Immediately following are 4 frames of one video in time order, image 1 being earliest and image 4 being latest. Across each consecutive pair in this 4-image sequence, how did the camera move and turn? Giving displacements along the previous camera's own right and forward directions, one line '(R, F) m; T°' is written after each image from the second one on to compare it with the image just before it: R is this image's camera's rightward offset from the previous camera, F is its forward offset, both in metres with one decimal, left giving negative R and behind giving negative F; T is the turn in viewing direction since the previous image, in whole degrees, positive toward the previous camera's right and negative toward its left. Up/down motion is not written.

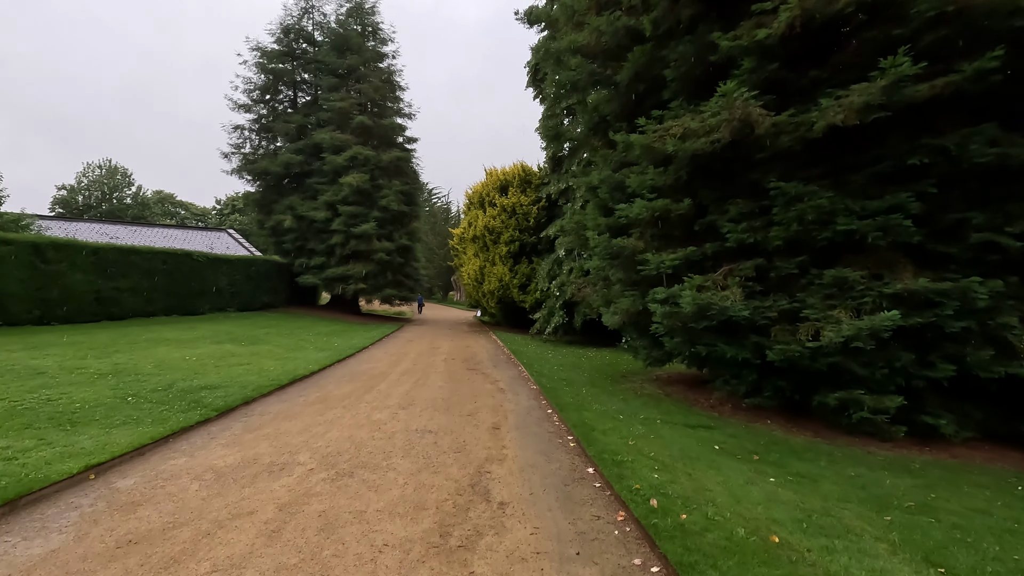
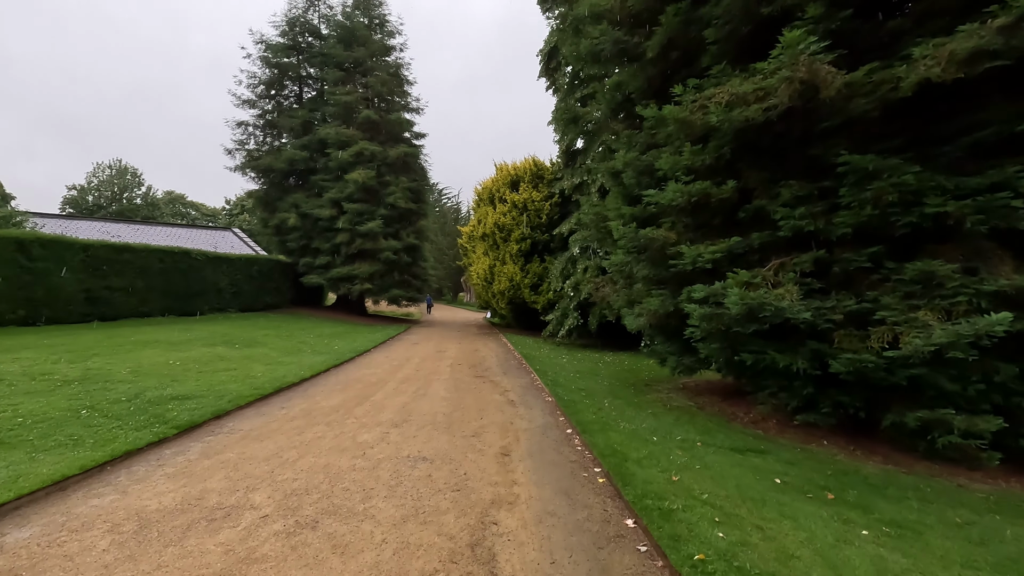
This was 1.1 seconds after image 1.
(0.0, +1.1) m; -1°
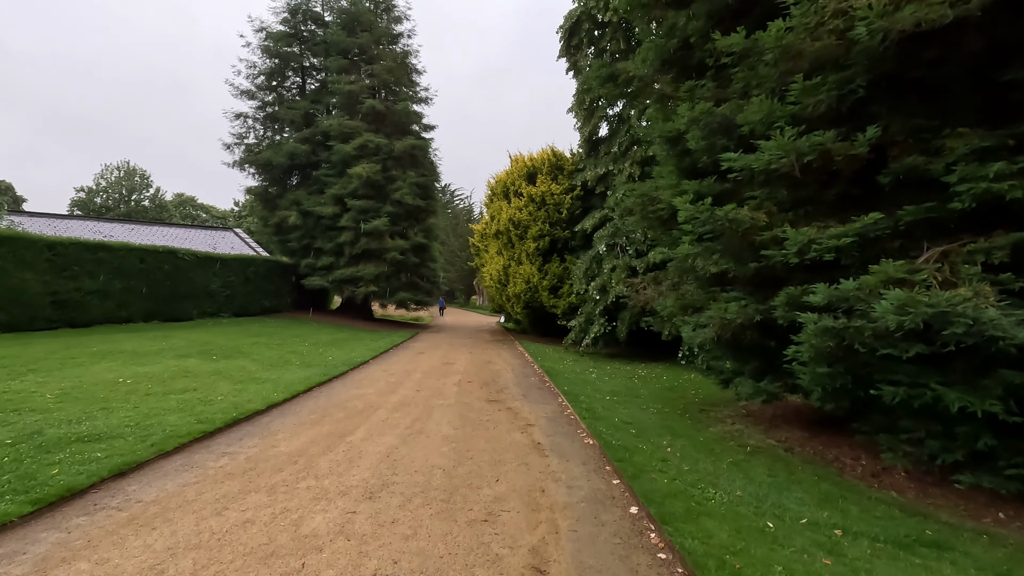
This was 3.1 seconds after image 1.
(-0.1, +2.1) m; -1°
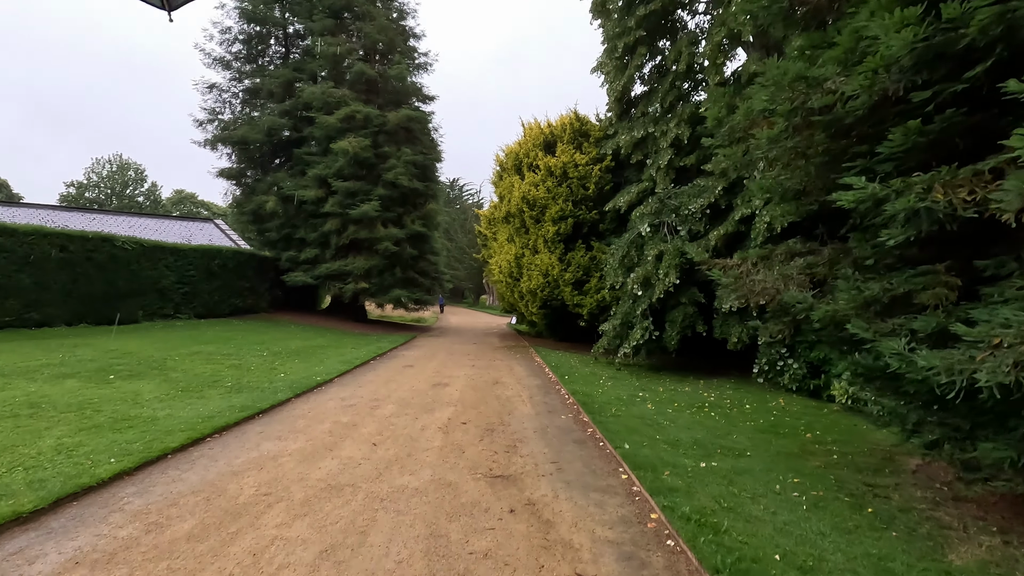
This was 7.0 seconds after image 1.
(-0.1, +3.9) m; -1°
